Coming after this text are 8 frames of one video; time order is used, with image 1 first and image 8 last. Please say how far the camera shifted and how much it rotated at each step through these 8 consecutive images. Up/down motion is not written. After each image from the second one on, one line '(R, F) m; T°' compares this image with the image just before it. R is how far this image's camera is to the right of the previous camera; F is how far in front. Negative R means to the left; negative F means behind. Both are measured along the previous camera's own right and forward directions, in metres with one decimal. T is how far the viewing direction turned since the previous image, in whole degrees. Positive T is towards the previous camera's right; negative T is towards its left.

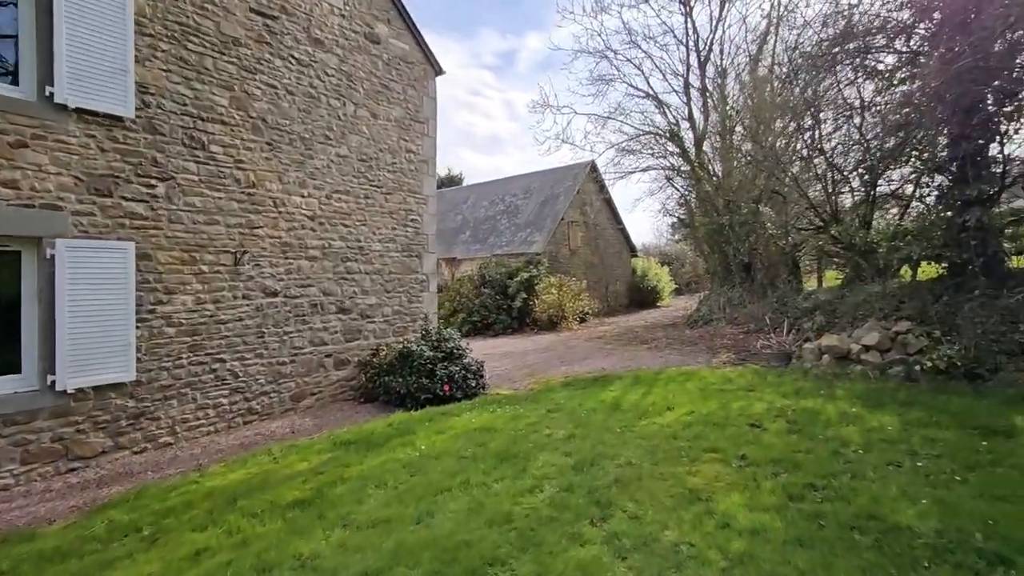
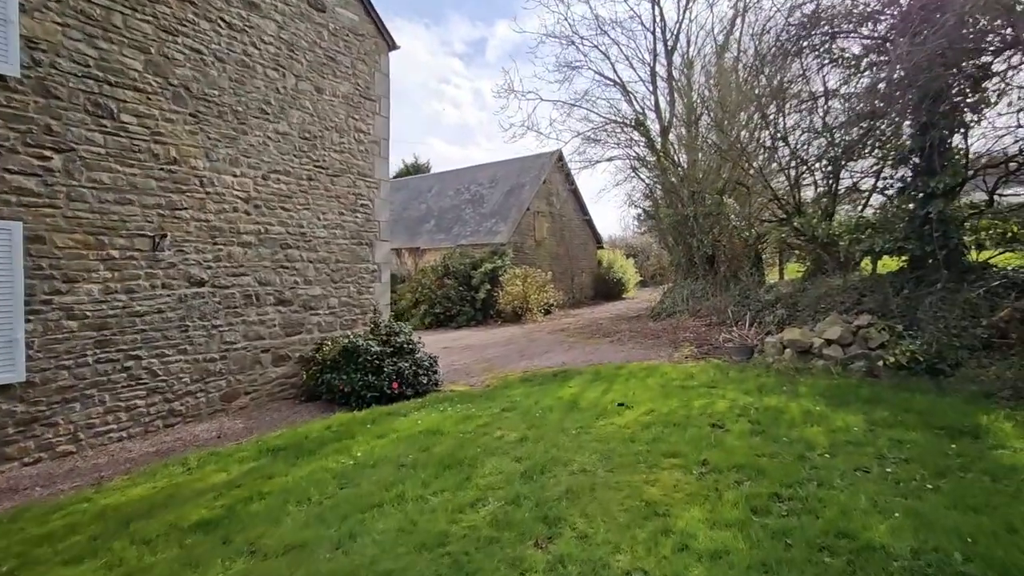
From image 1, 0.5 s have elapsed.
(+0.2, +0.4) m; +4°
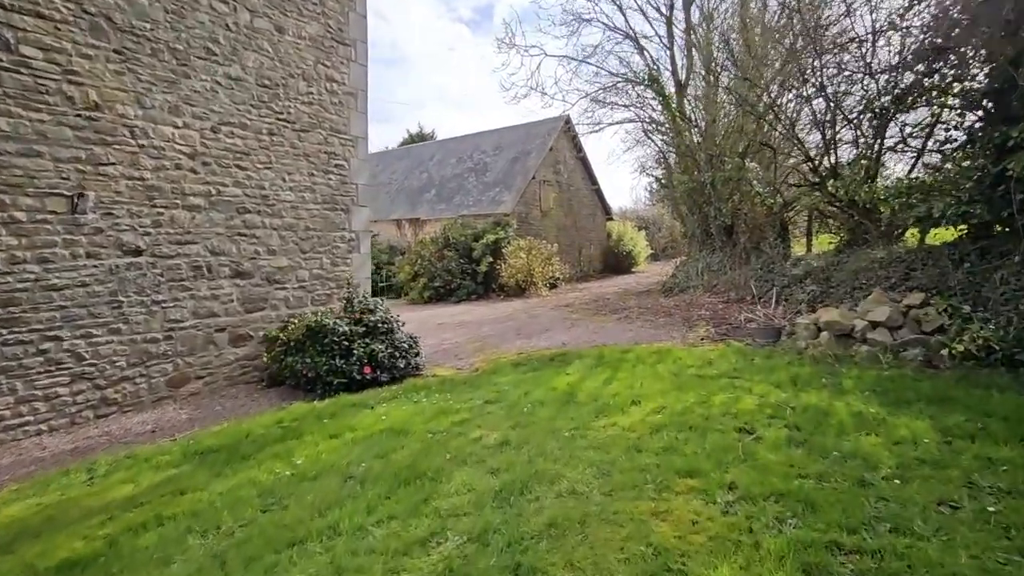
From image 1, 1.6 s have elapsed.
(+0.2, +0.9) m; -1°
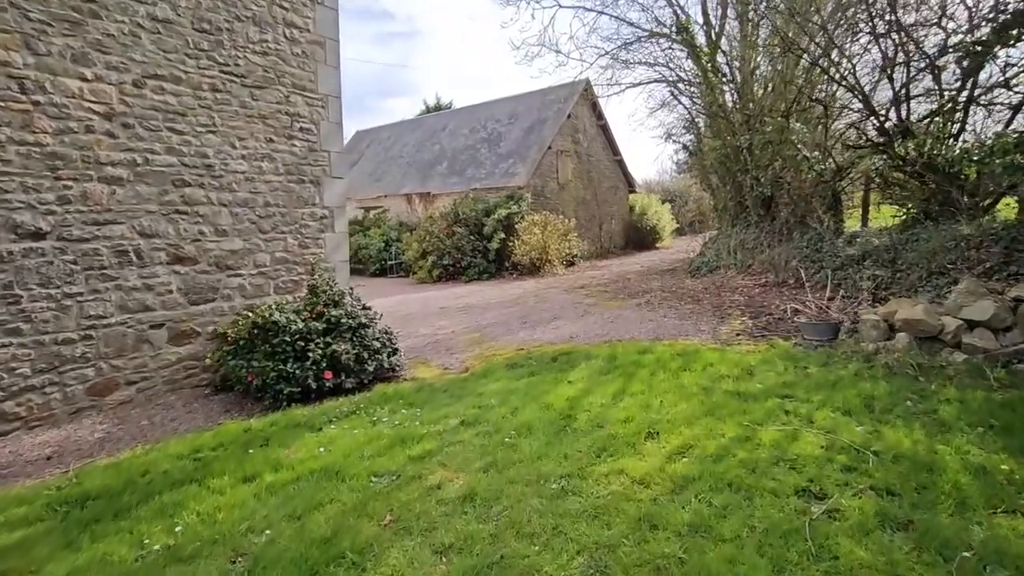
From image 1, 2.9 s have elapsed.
(+0.3, +1.1) m; -3°
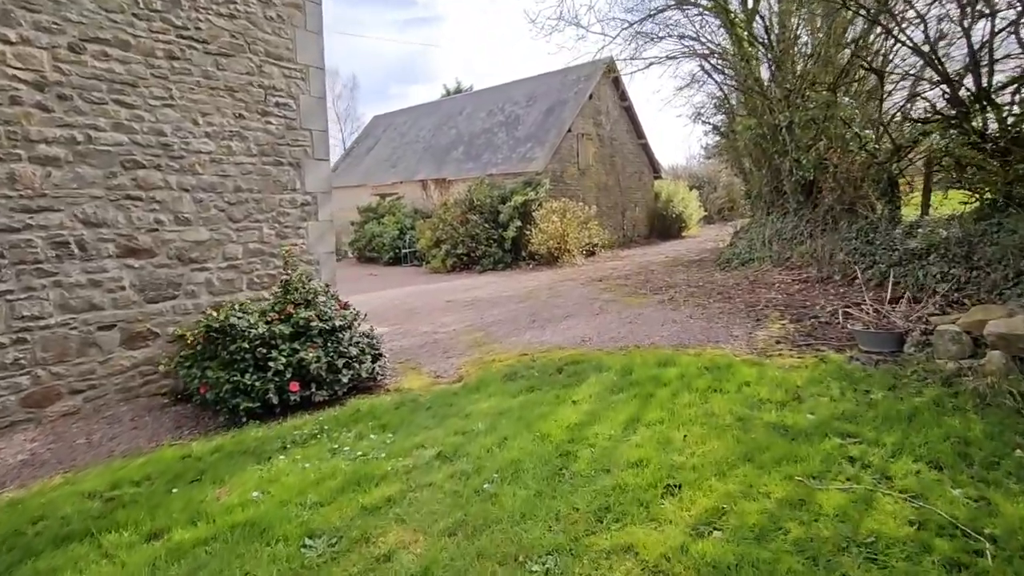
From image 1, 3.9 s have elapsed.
(+0.2, +0.7) m; -3°
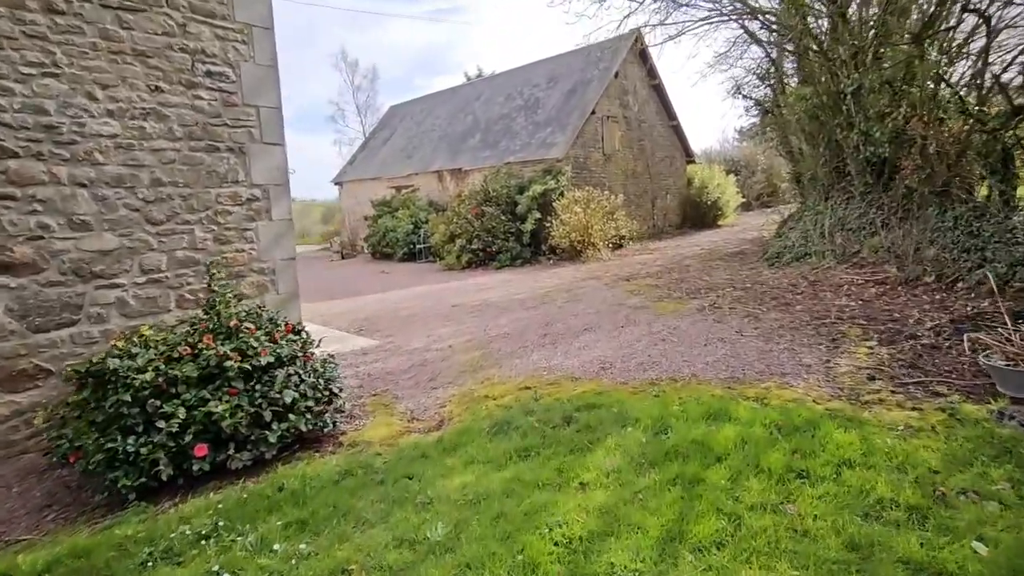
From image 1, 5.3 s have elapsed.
(+0.3, +1.2) m; -3°
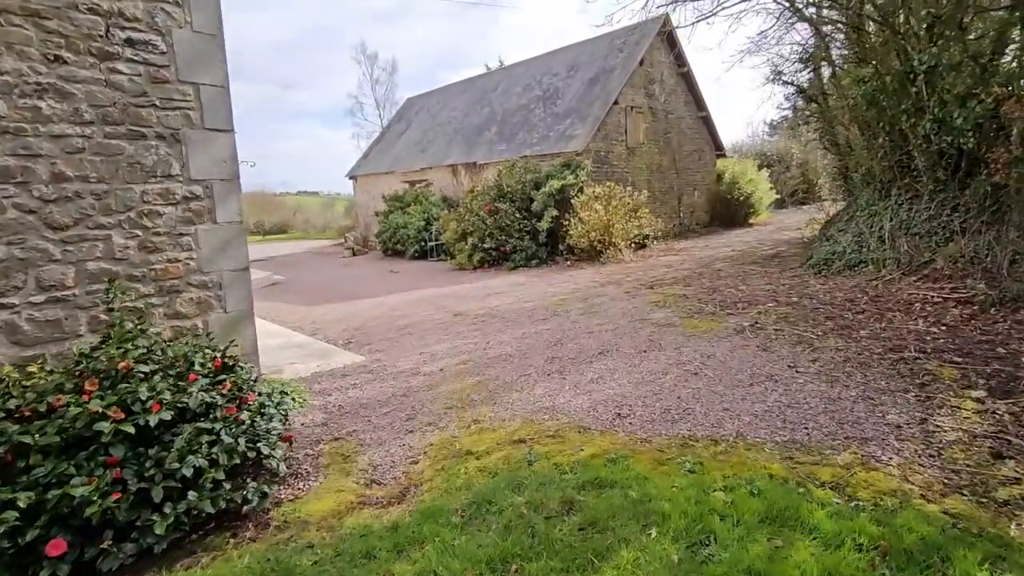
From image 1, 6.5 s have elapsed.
(+0.2, +0.9) m; -2°
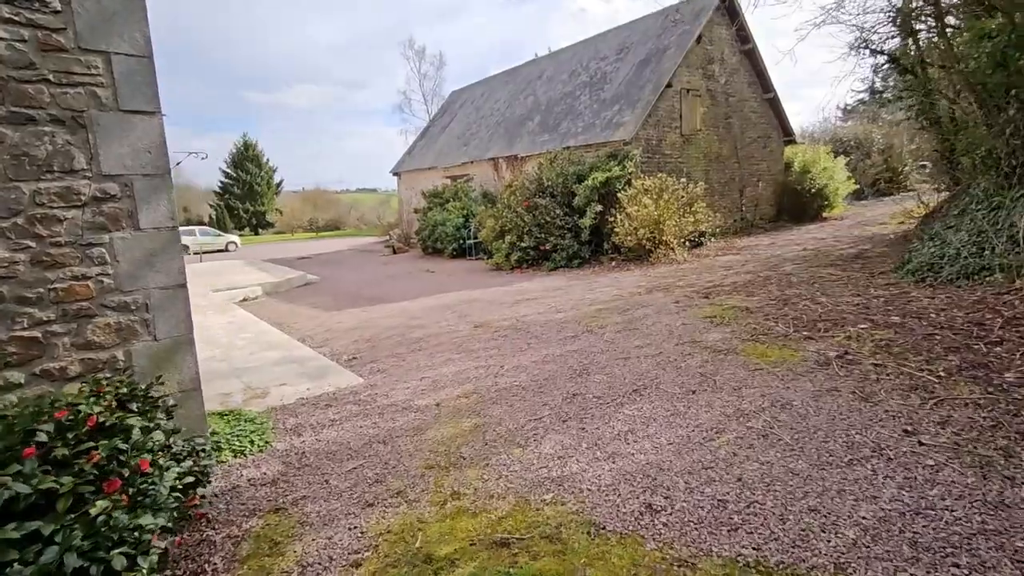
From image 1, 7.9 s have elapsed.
(+0.3, +1.0) m; -6°
